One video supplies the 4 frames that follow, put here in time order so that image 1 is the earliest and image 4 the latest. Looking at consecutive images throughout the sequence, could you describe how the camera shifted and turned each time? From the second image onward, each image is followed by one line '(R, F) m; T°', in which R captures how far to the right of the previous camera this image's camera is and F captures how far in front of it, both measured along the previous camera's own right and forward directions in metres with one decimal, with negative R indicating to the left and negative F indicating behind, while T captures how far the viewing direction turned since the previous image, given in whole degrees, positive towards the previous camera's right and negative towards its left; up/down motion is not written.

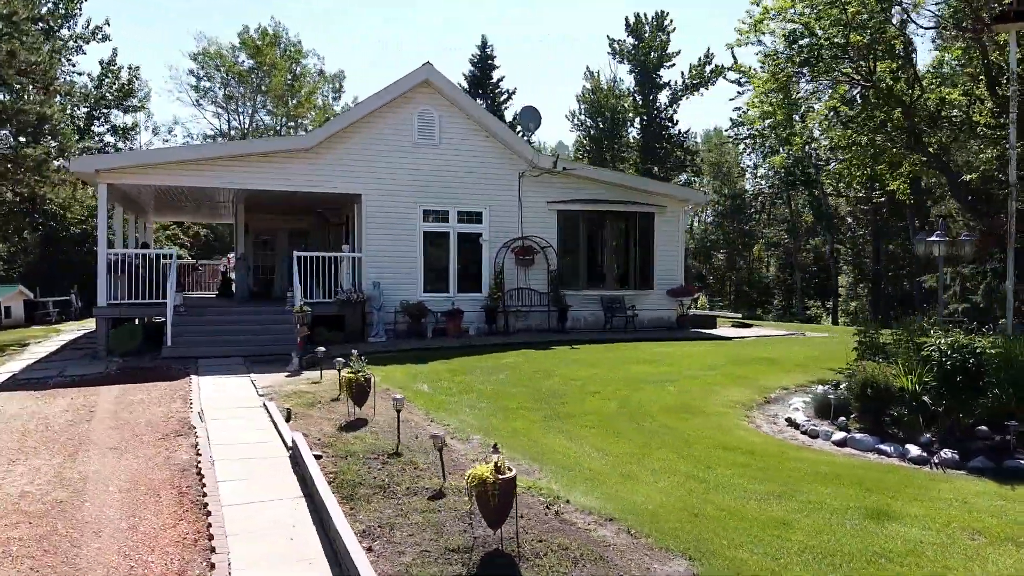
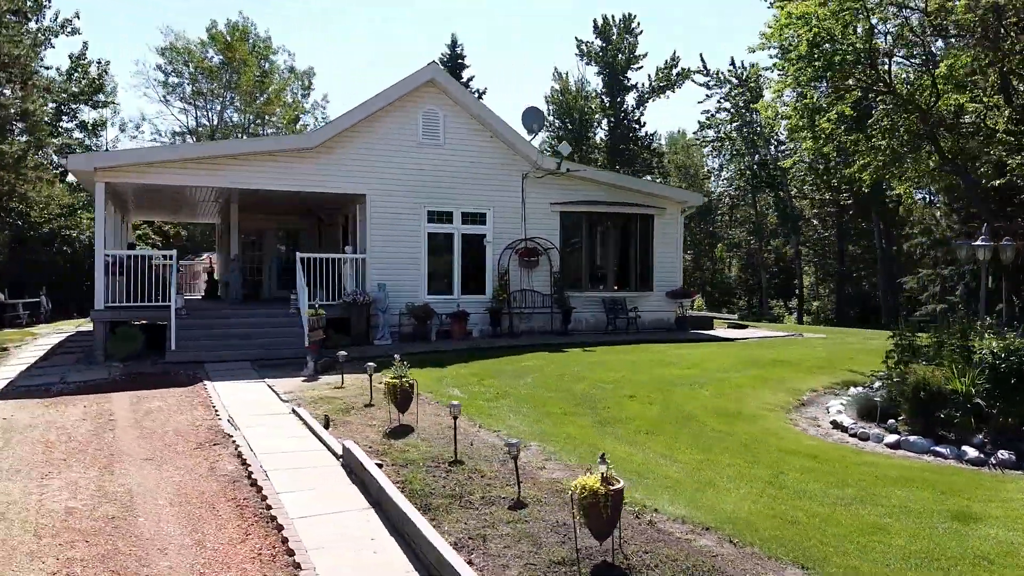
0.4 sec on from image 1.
(-0.8, +0.1) m; +3°
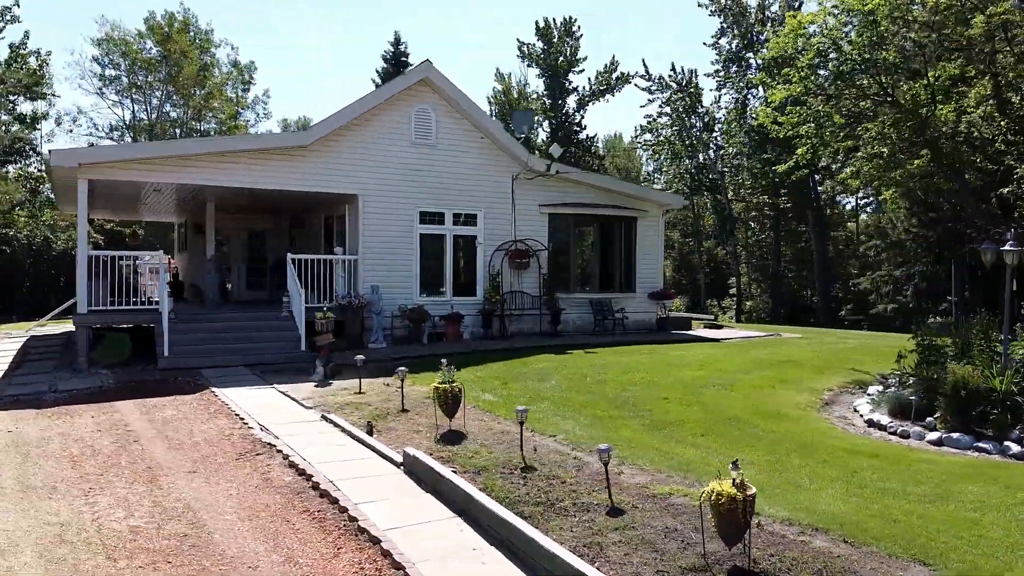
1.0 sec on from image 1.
(-1.1, +0.1) m; +5°
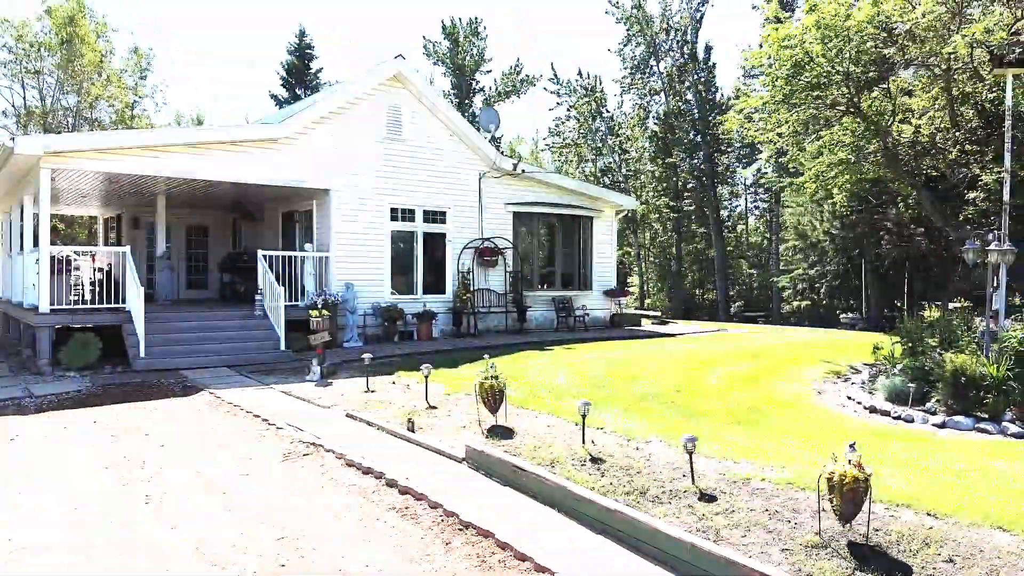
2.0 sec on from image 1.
(-1.4, 0.0) m; +8°
